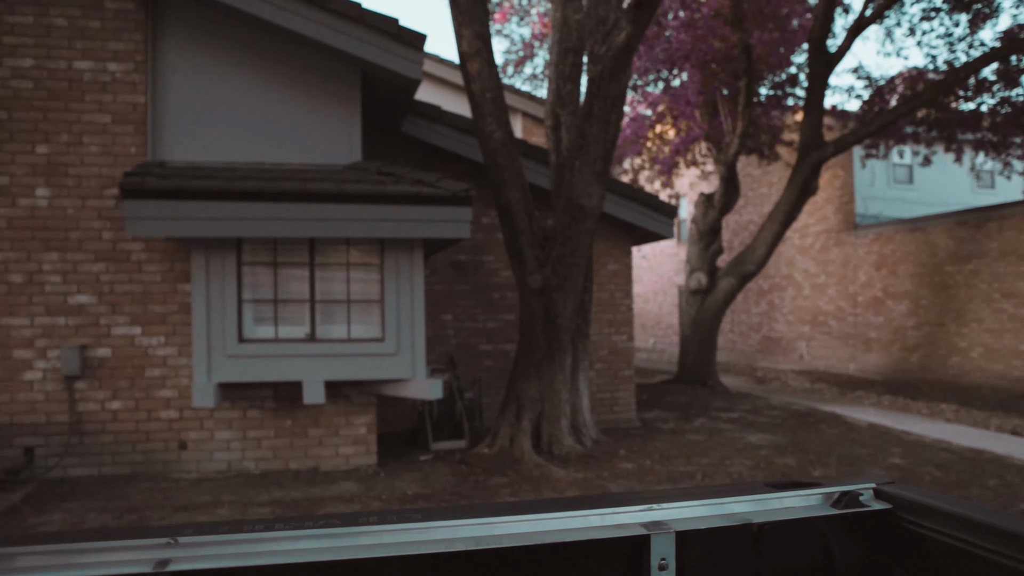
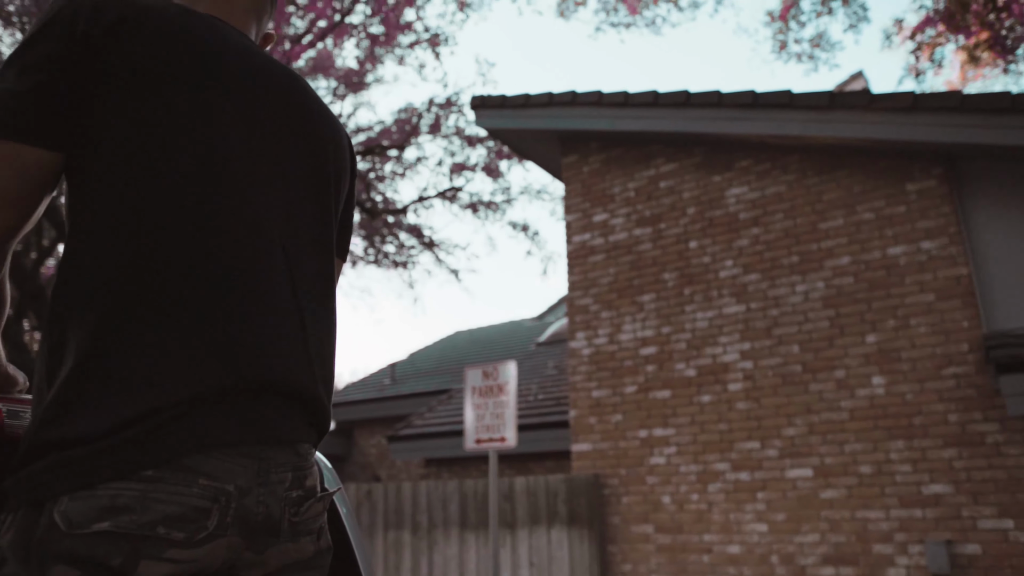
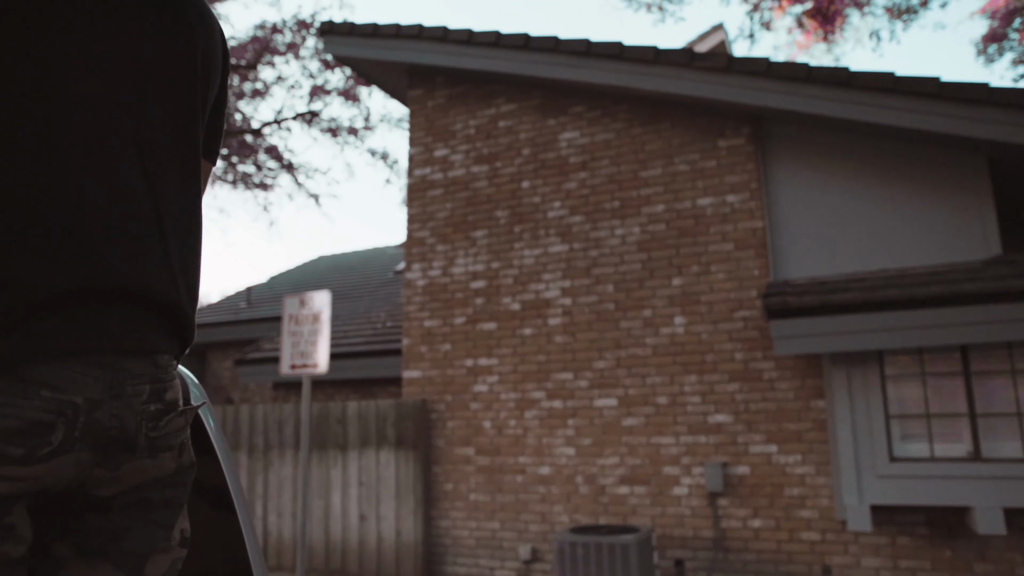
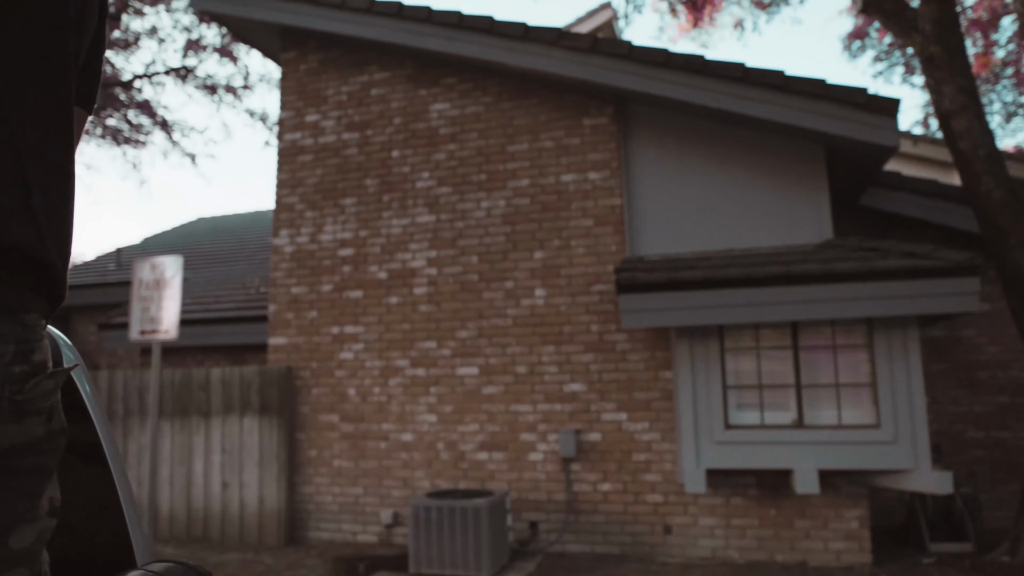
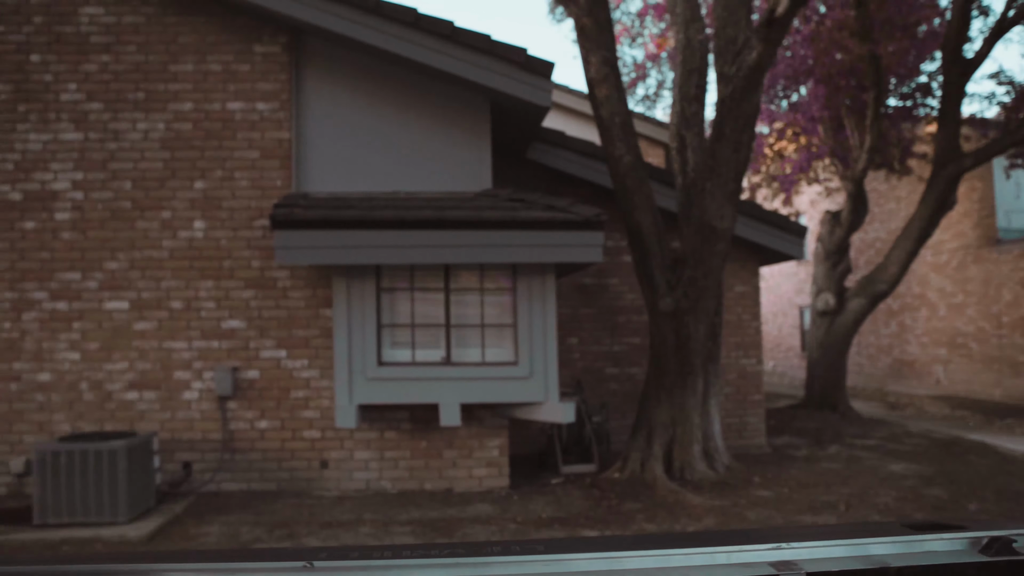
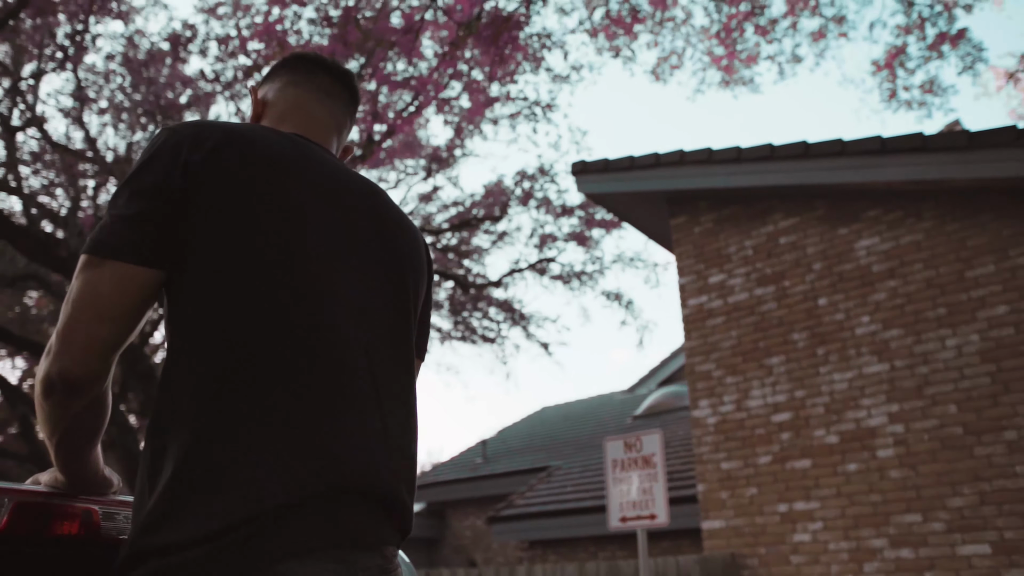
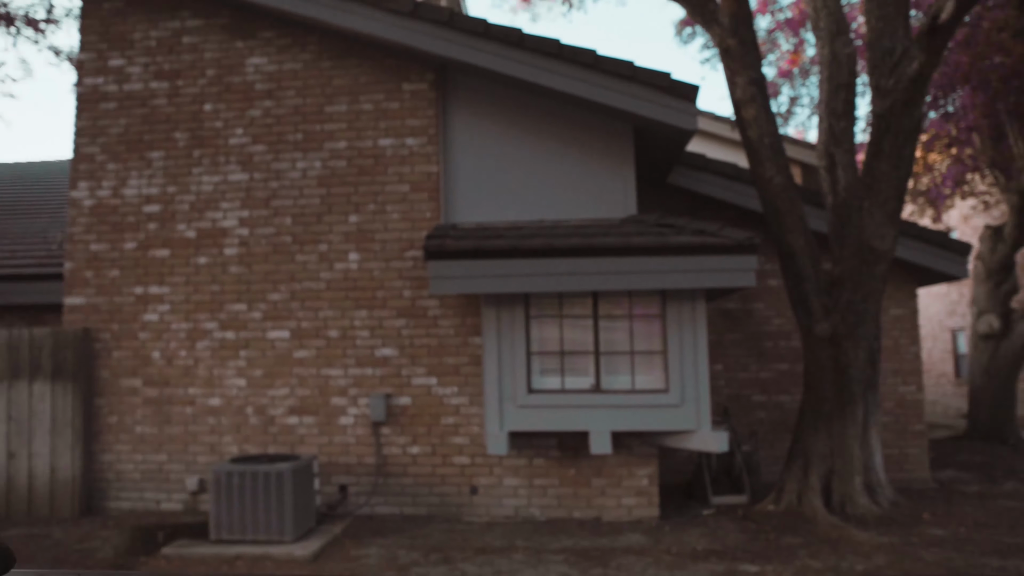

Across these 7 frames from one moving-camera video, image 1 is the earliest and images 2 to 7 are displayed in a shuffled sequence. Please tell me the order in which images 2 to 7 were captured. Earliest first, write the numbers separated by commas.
5, 7, 4, 3, 2, 6
